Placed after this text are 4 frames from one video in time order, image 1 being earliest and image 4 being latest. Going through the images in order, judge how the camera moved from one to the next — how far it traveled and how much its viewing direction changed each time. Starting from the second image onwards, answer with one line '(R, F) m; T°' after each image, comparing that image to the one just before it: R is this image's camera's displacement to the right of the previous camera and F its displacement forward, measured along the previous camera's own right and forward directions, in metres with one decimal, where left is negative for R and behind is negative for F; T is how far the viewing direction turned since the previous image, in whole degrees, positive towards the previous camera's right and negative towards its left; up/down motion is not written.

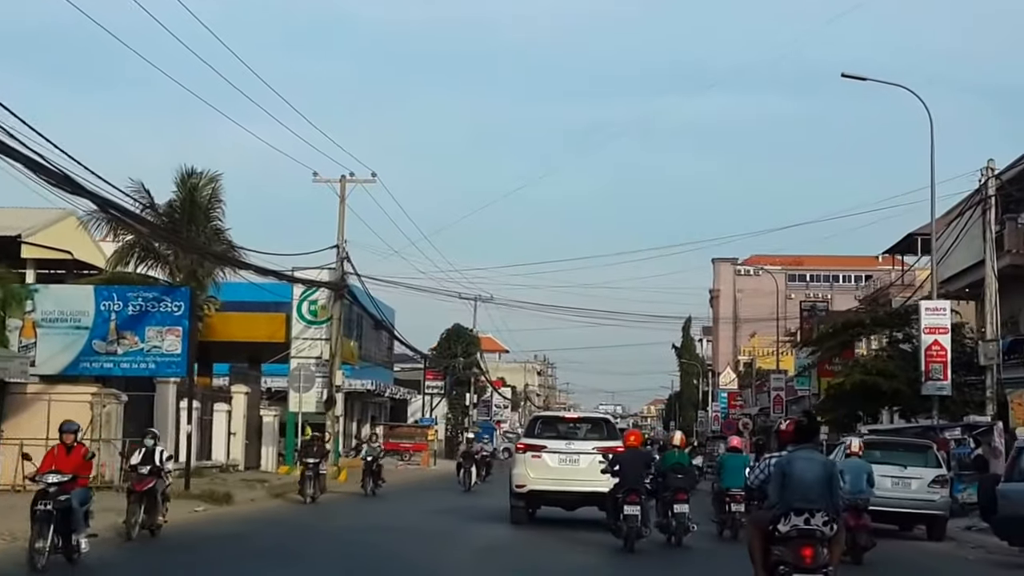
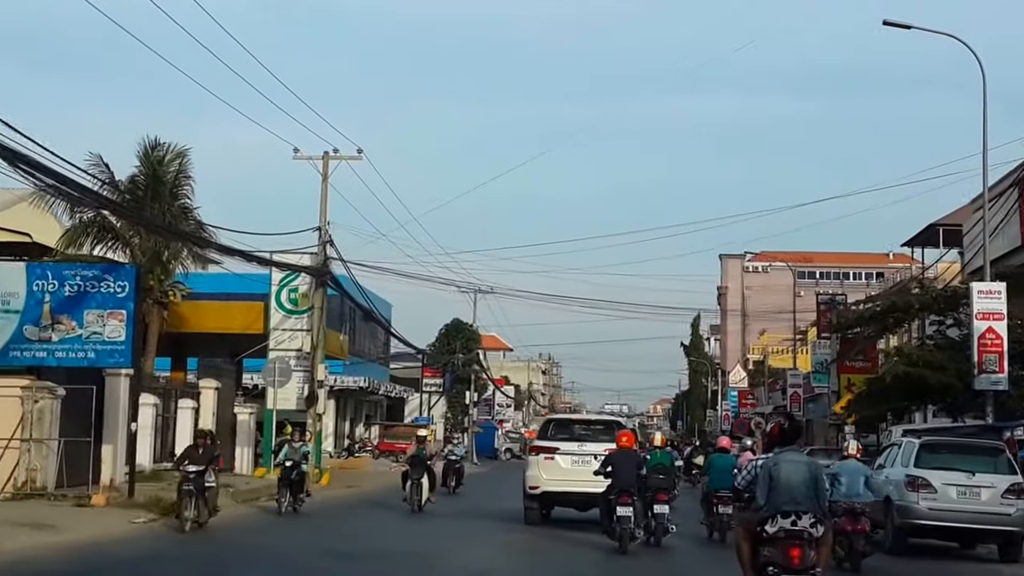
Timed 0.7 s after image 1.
(+0.3, +3.3) m; 0°
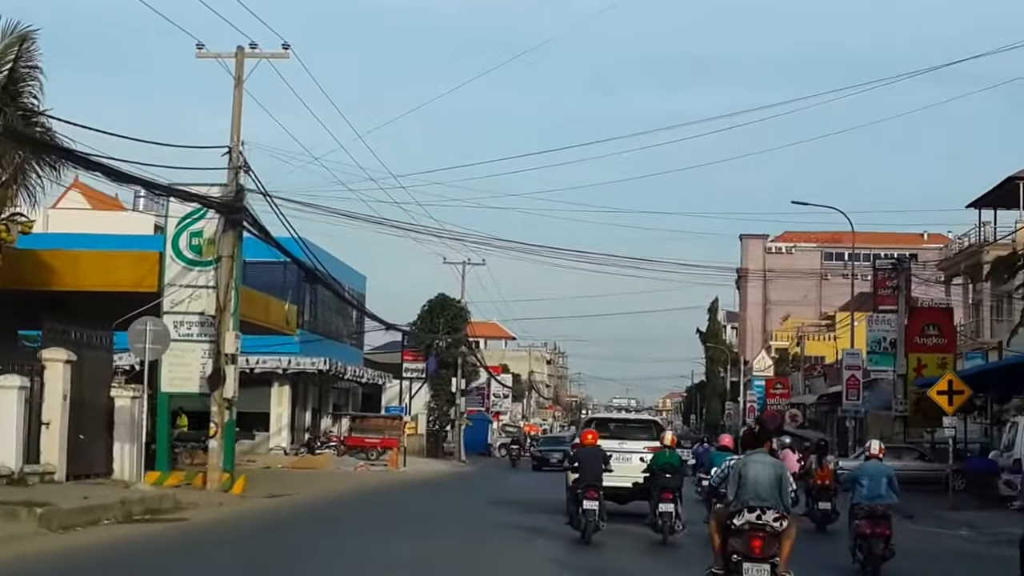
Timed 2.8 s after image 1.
(+0.9, +9.4) m; 0°
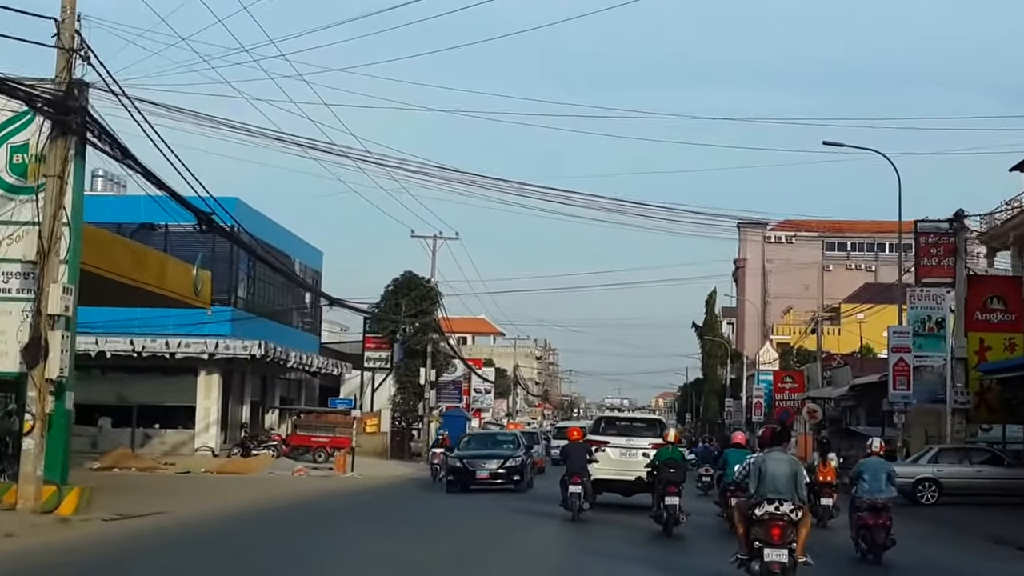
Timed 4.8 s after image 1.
(+1.0, +7.6) m; 0°
